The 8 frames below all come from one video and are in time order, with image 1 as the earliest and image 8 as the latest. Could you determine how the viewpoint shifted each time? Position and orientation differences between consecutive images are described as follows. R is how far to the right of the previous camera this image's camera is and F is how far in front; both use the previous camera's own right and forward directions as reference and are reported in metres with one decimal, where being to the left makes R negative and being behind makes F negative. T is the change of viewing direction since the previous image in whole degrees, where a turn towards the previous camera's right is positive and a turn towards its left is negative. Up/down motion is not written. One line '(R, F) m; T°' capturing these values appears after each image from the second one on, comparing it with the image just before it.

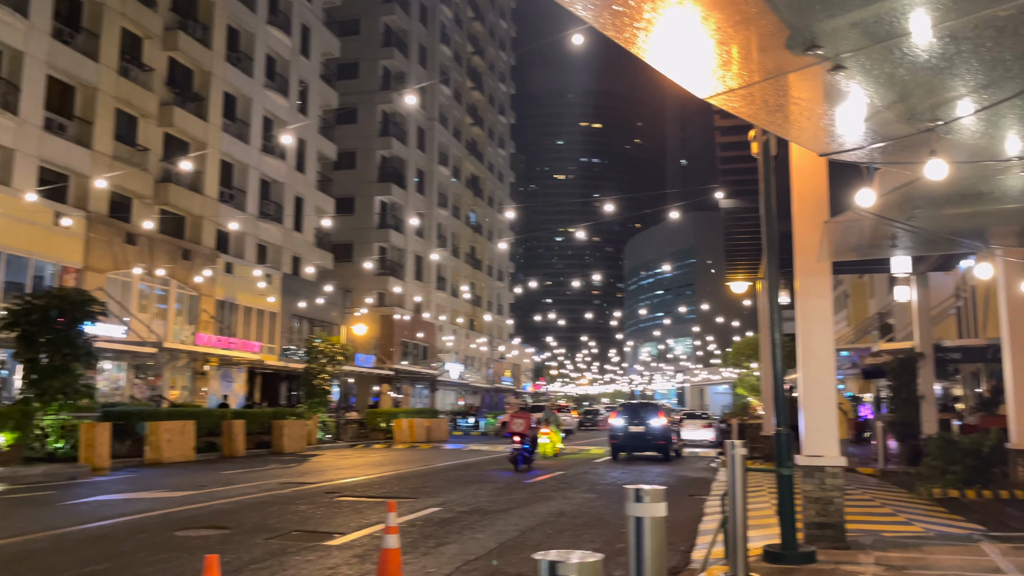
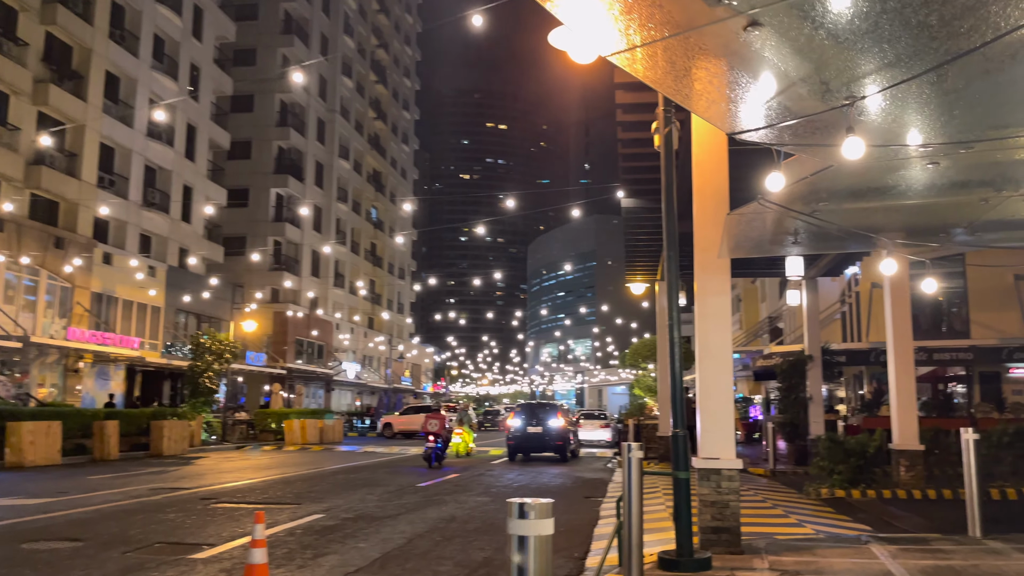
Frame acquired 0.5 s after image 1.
(+0.1, +0.5) m; +7°
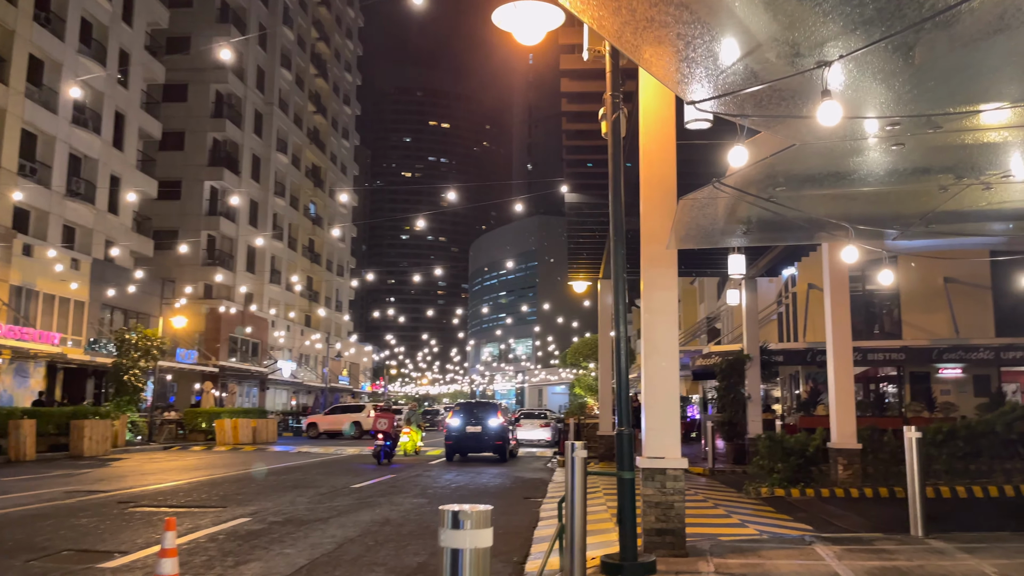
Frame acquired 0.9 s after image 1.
(0.0, +0.4) m; +4°
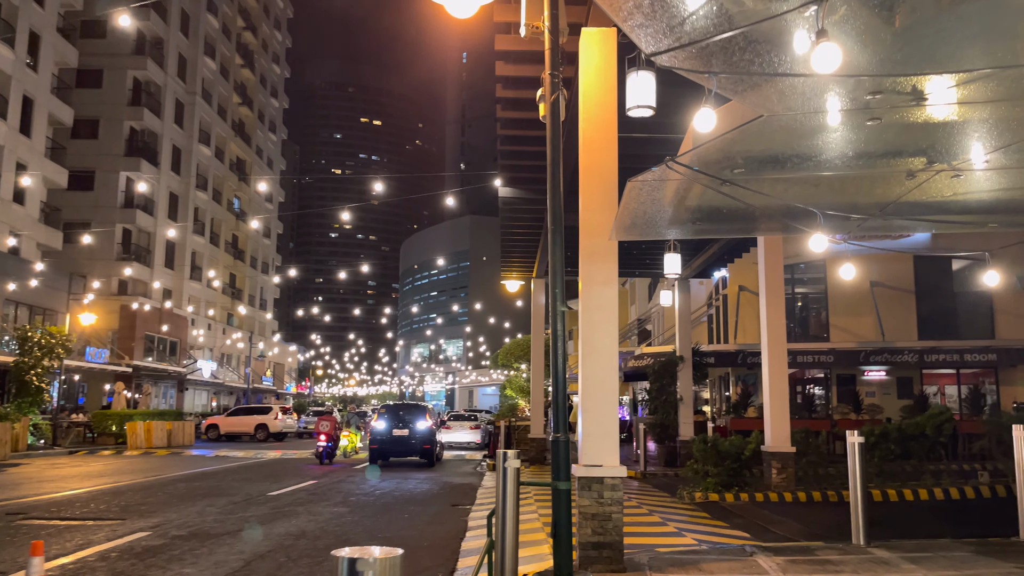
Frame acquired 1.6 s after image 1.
(0.0, +0.6) m; +5°
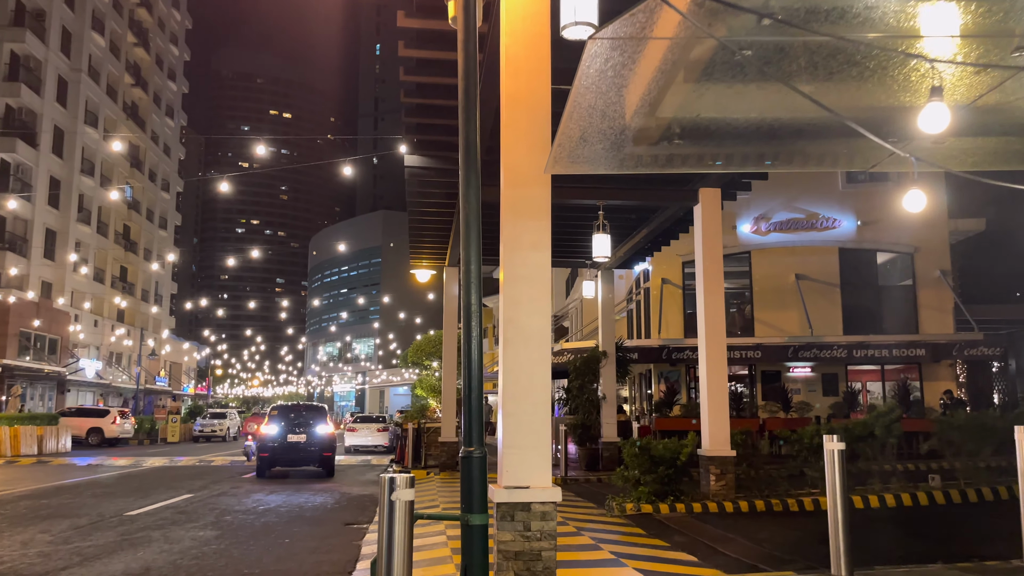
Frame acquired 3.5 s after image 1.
(+0.1, +1.7) m; +6°
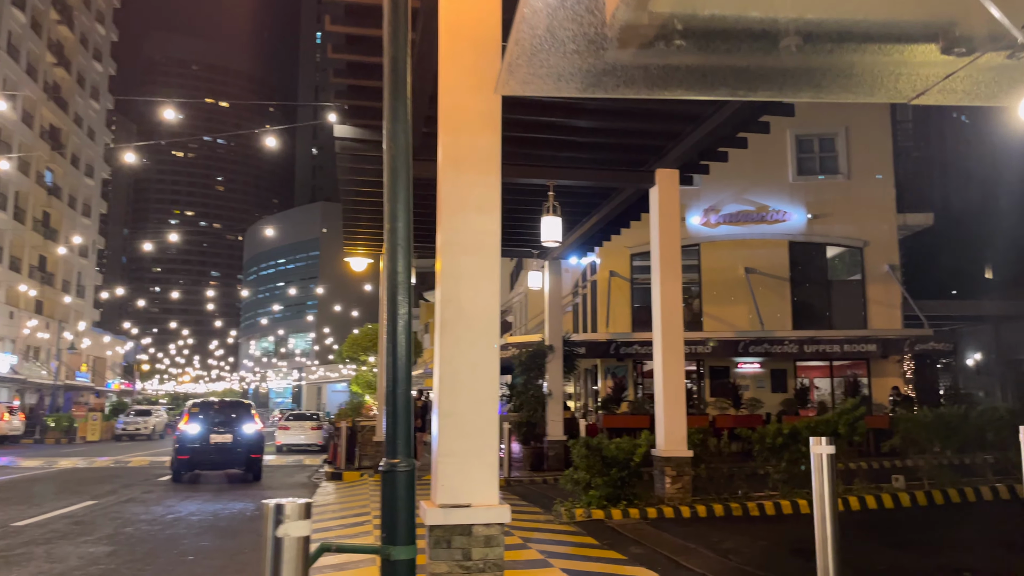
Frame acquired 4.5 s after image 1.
(0.0, +1.0) m; +4°
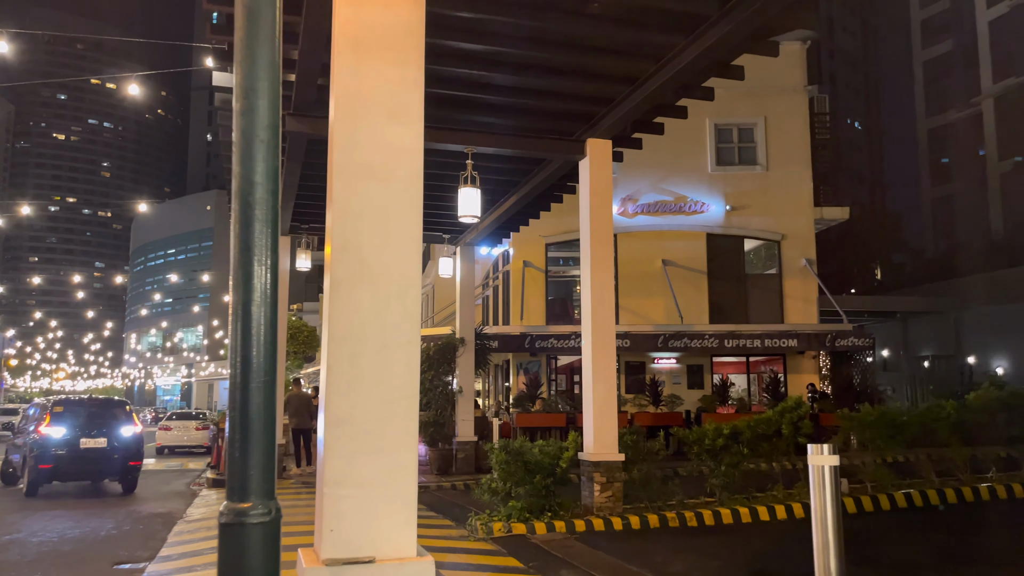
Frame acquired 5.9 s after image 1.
(-0.1, +1.3) m; +7°
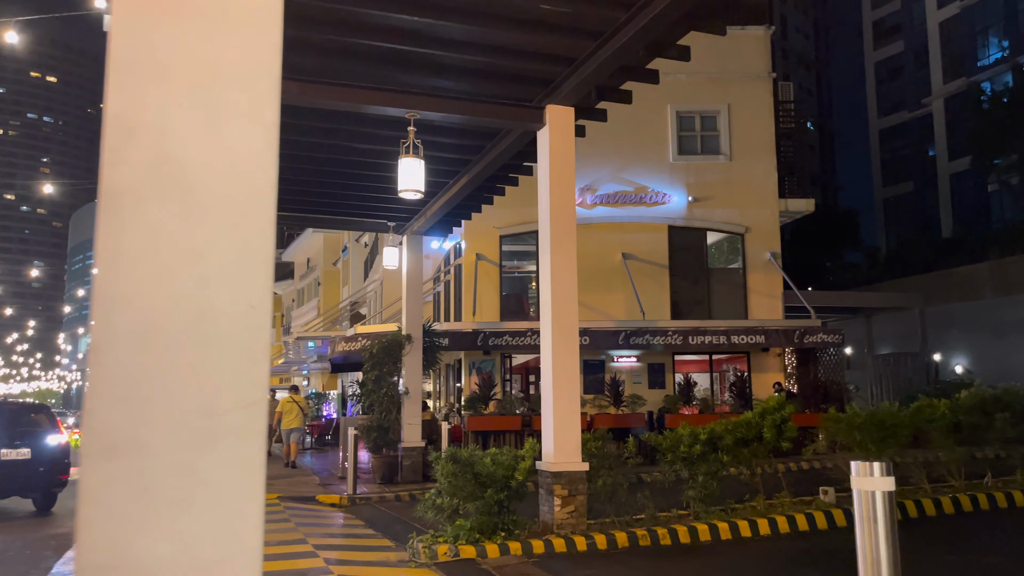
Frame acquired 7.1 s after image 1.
(+0.1, +1.2) m; +3°
